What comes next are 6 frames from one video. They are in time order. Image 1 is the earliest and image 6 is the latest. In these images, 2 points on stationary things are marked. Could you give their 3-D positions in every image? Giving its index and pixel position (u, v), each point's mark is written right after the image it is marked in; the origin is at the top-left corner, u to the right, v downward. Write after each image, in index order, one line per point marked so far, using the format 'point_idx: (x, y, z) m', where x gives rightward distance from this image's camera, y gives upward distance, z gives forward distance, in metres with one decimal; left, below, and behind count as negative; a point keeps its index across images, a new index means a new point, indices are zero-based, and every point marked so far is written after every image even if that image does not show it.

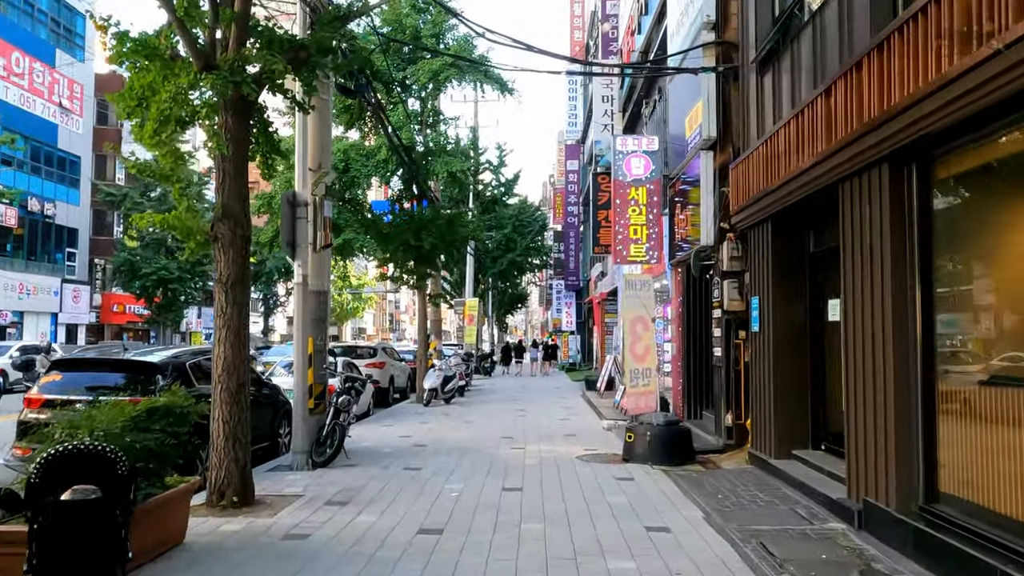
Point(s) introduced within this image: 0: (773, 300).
0: (+3.3, -0.2, +9.7) m
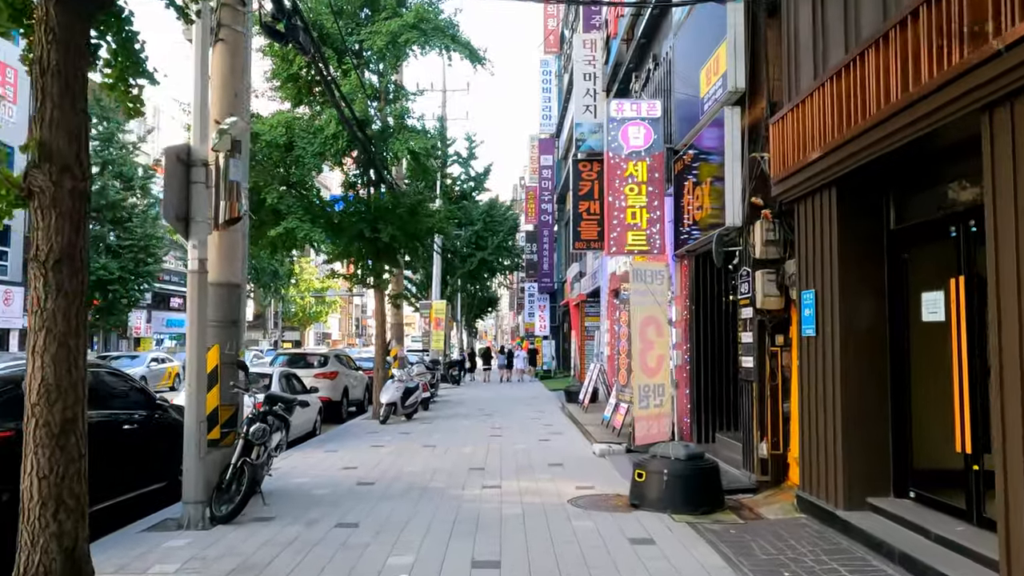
0: (+3.0, -0.1, +7.2) m
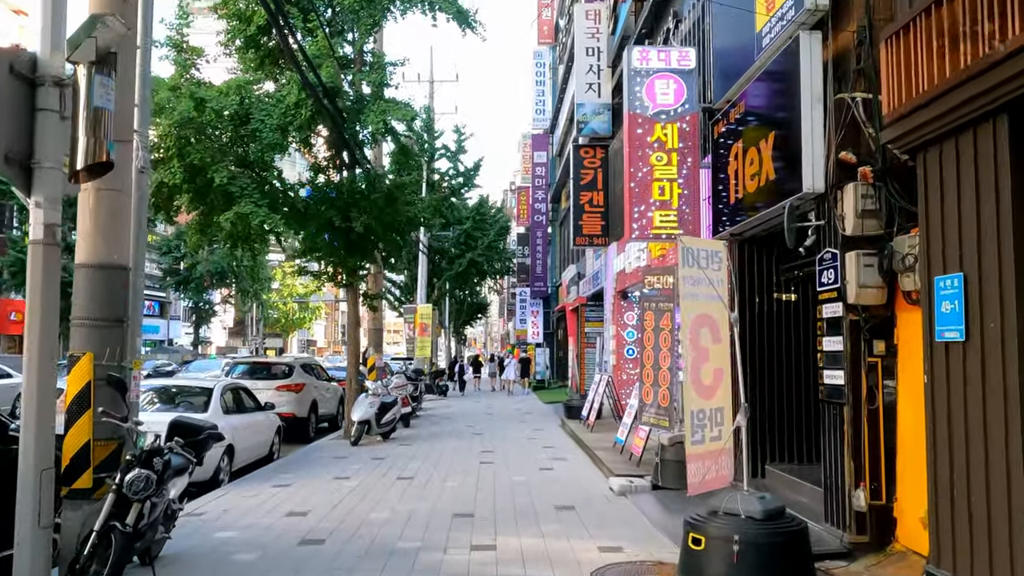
0: (+3.1, +0.1, +4.8) m
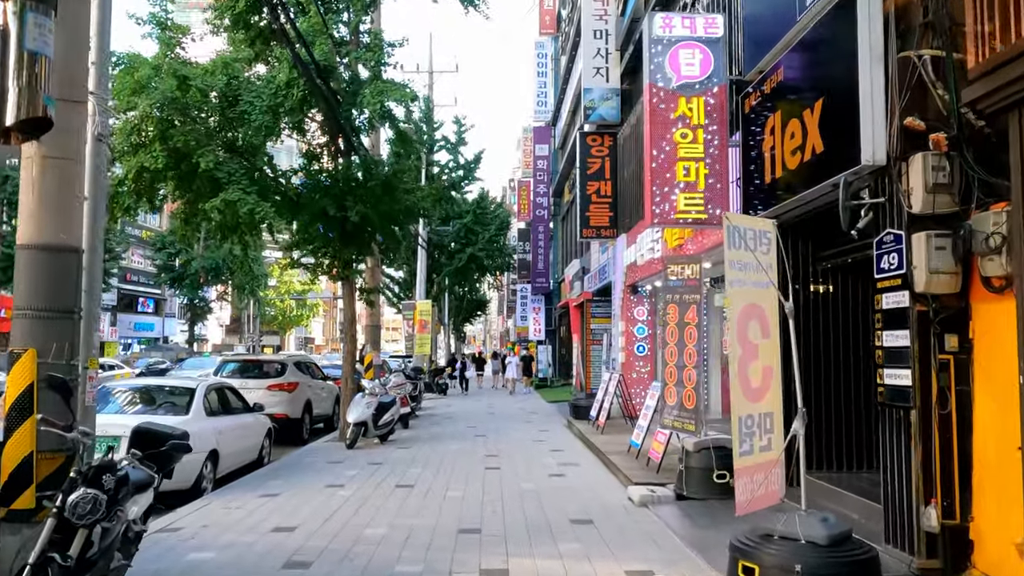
0: (+3.2, +0.2, +3.9) m
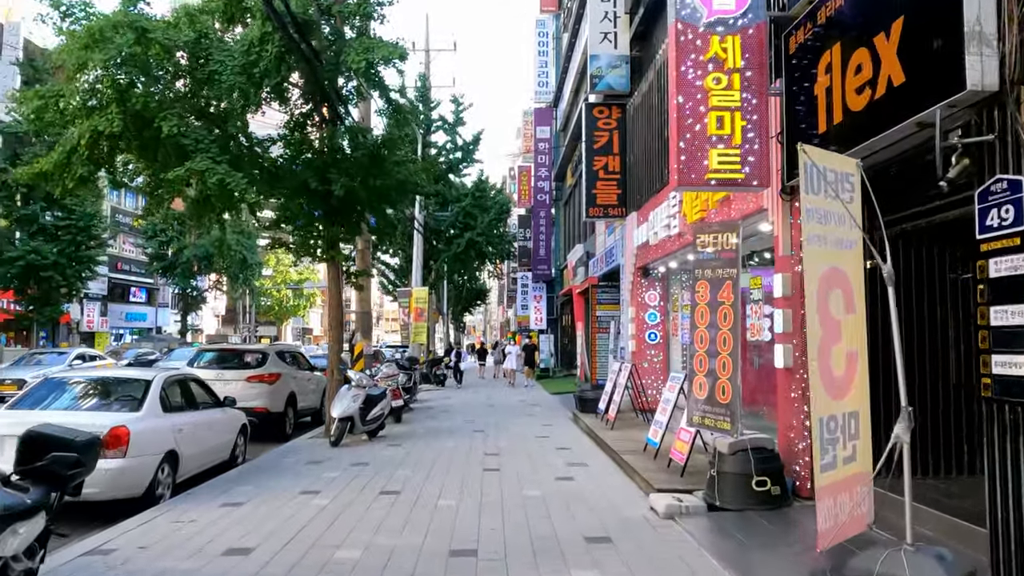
0: (+3.2, +0.4, +2.5) m
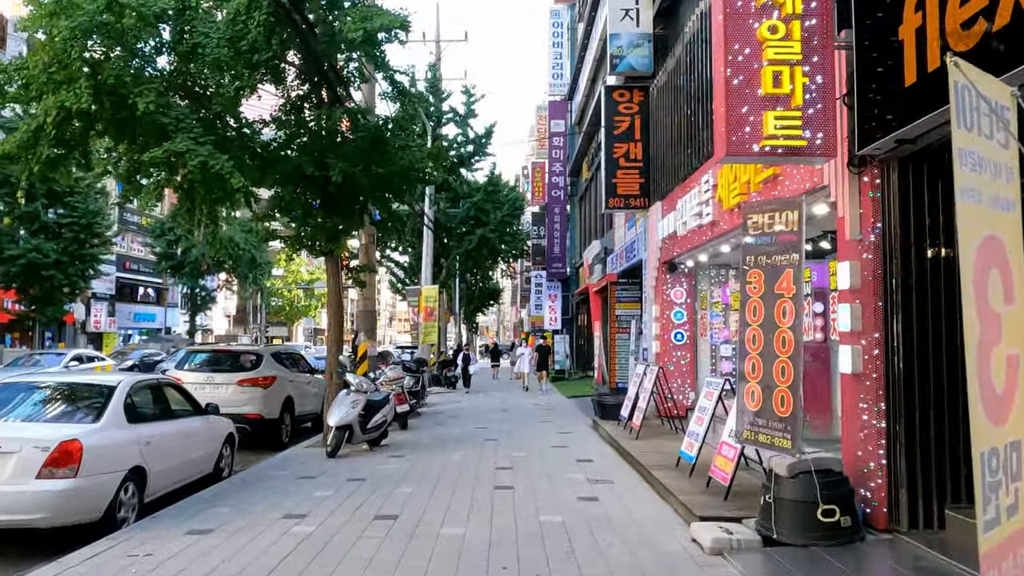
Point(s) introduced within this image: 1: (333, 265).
0: (+3.2, +0.4, +1.3) m
1: (-3.1, +0.4, +13.6) m
